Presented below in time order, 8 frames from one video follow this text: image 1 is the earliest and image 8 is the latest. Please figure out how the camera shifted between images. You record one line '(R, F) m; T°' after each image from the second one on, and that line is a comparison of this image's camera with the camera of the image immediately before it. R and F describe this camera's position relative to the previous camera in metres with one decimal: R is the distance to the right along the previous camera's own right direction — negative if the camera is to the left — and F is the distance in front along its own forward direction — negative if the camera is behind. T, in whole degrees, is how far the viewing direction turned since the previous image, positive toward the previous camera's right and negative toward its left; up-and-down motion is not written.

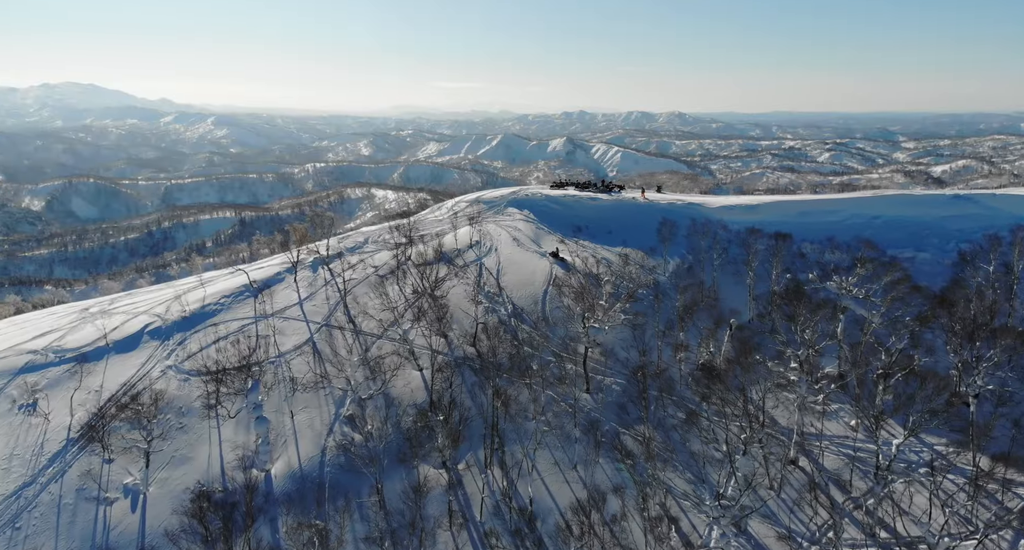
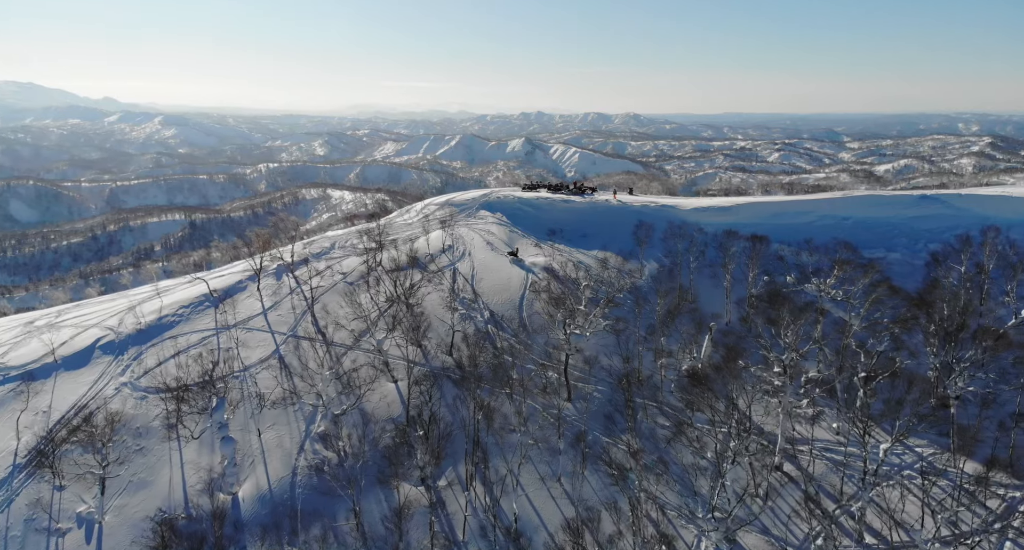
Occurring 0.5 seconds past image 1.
(-0.5, +0.8) m; +3°
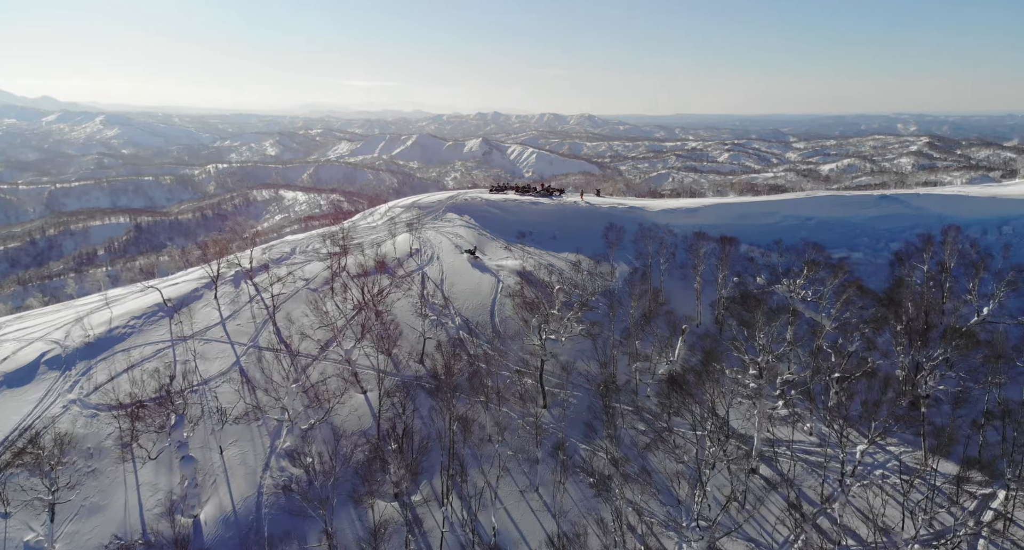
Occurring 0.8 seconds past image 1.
(-0.4, +0.6) m; +4°
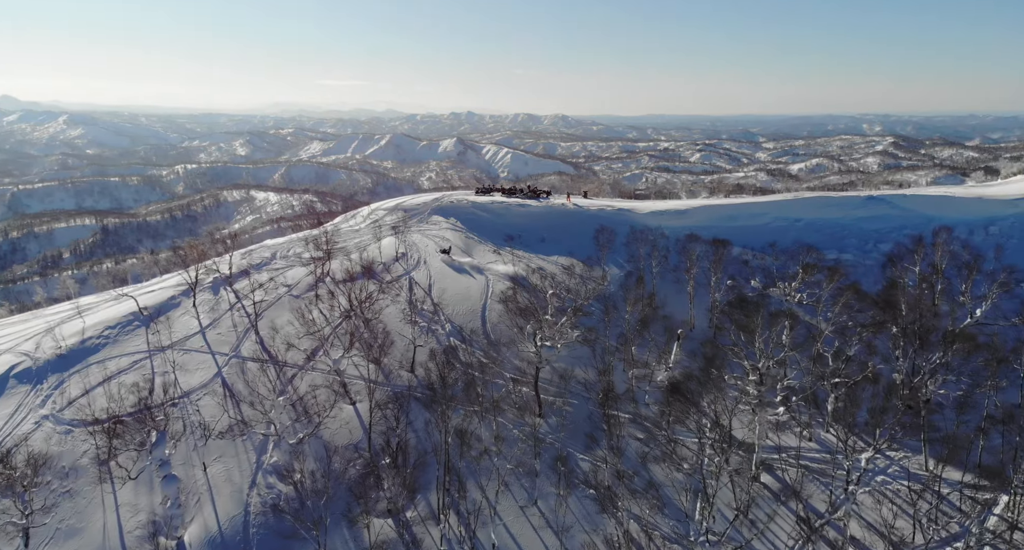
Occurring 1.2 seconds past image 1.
(-0.7, +0.6) m; +2°
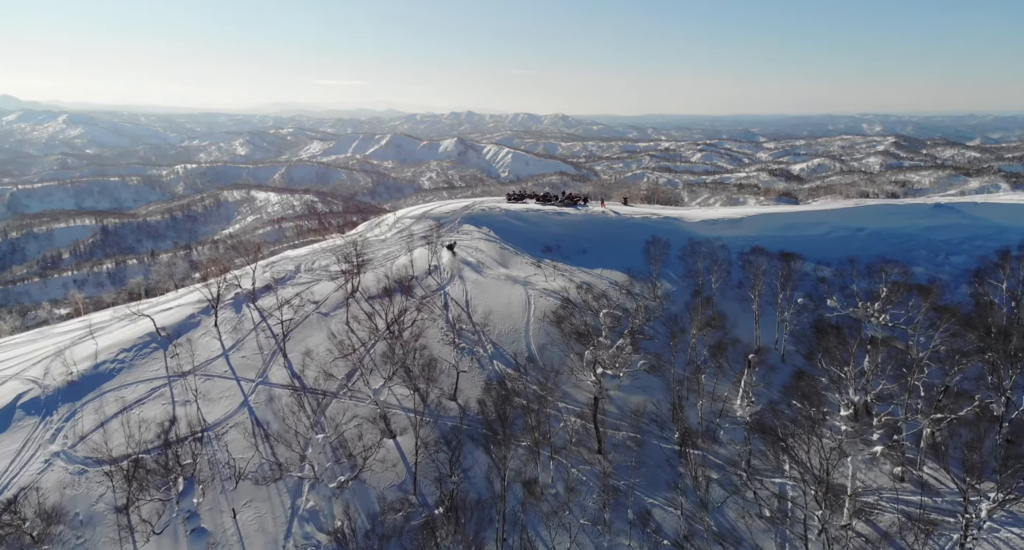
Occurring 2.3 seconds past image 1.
(-2.6, +2.6) m; -1°
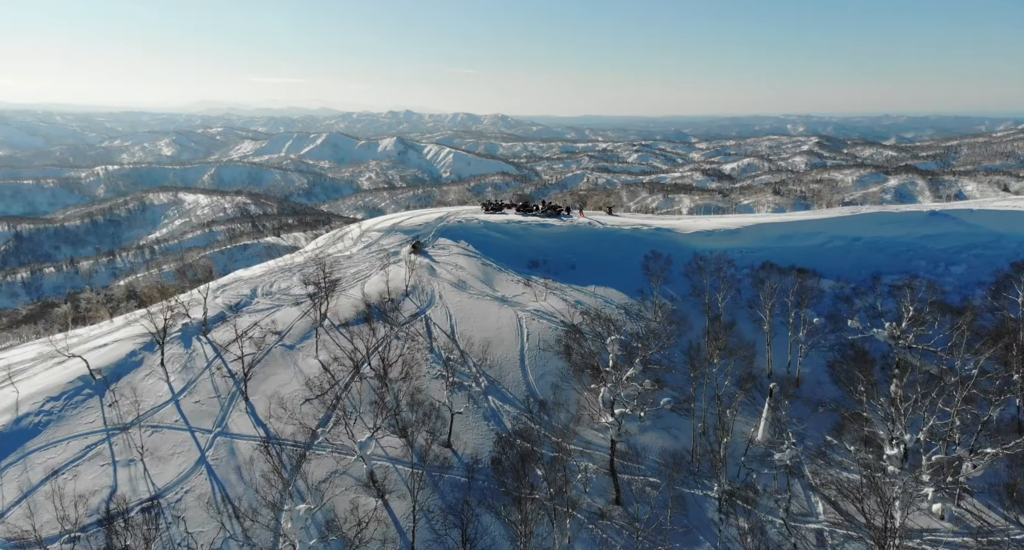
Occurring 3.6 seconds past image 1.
(-2.1, +3.2) m; +5°
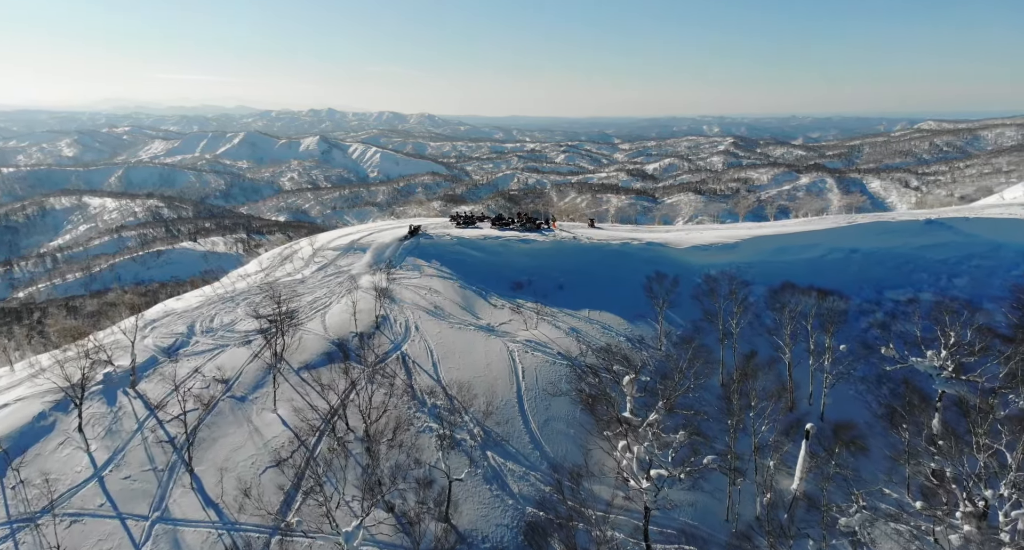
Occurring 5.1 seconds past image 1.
(-2.5, +3.9) m; +6°
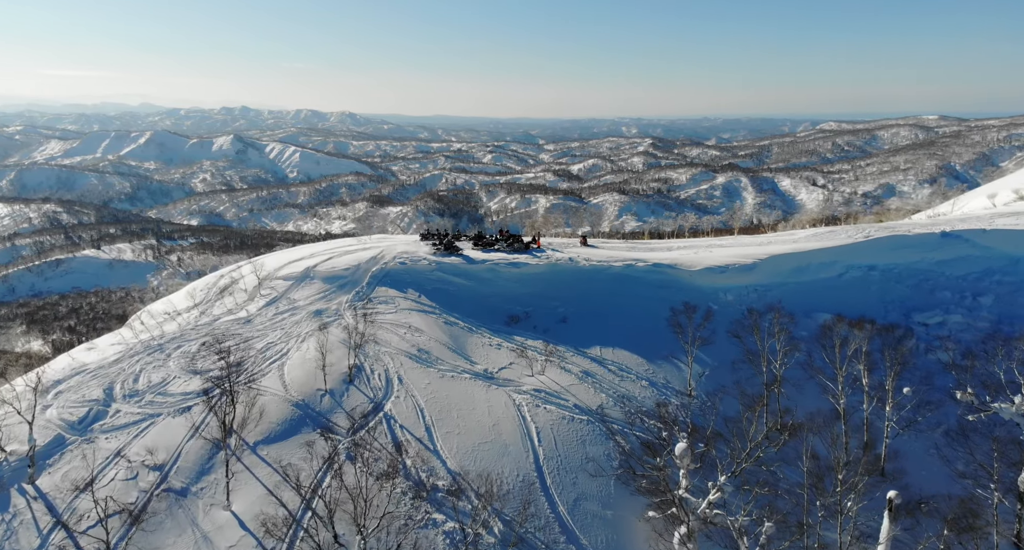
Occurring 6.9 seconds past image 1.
(-3.2, +5.0) m; +6°
